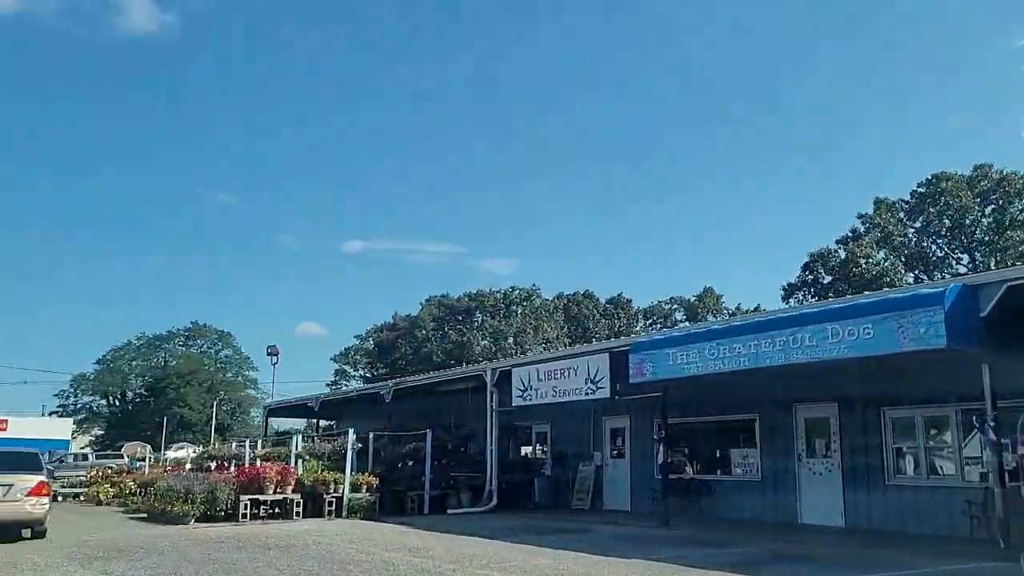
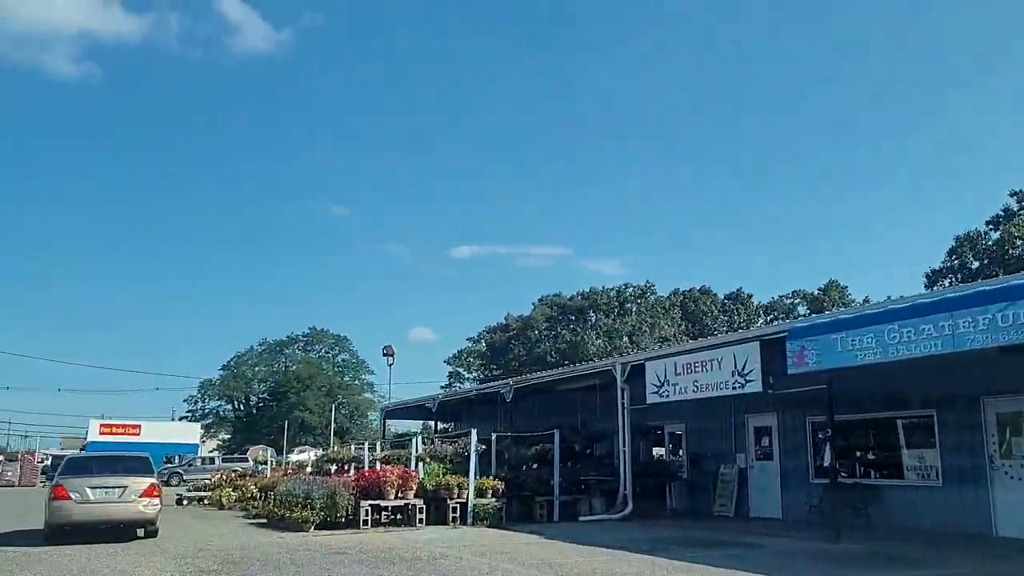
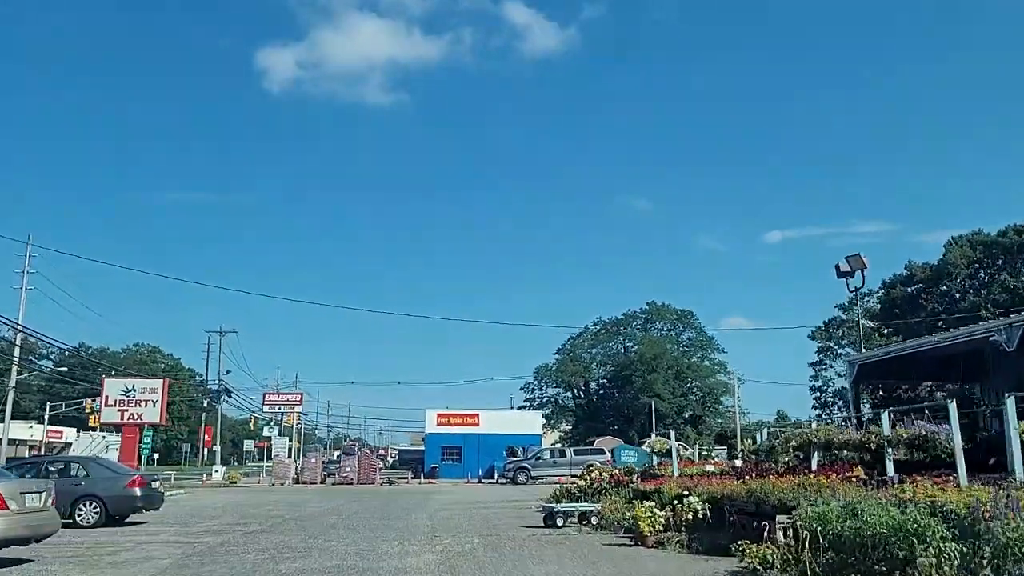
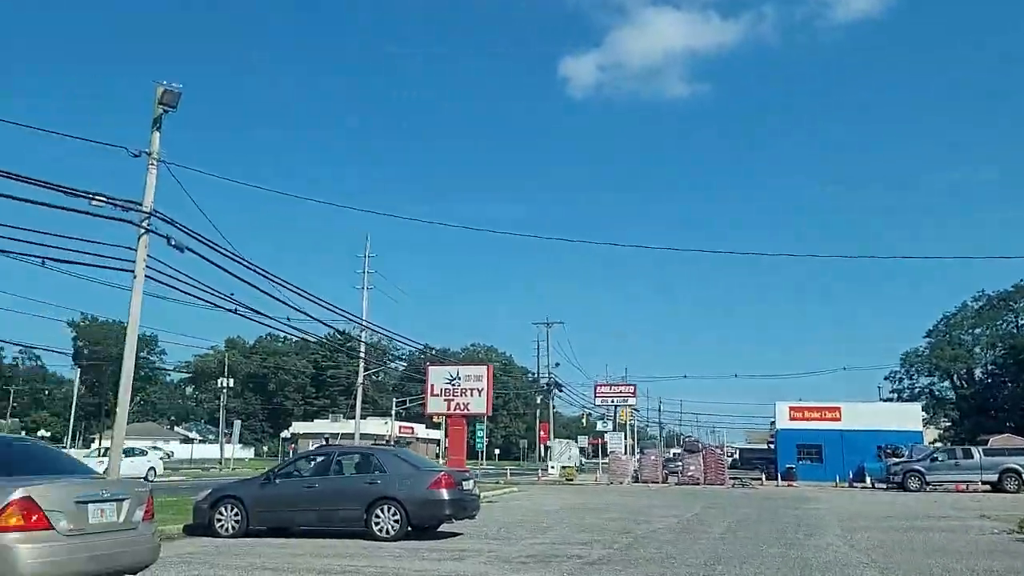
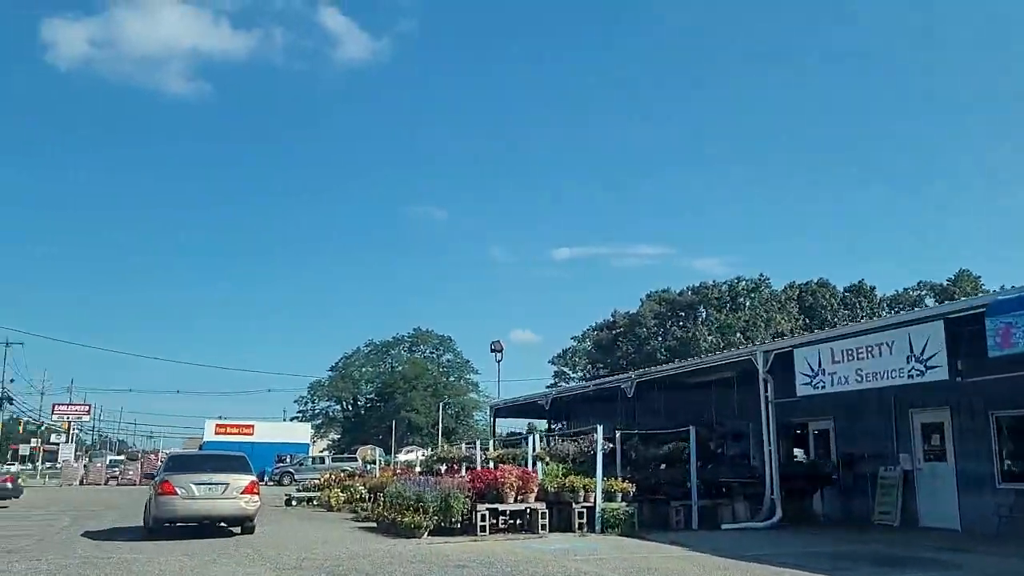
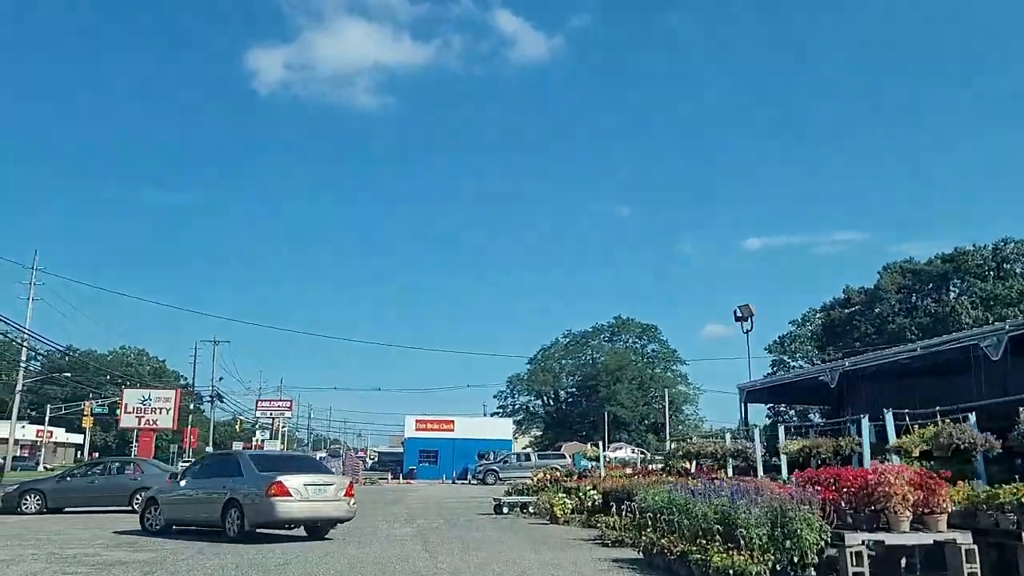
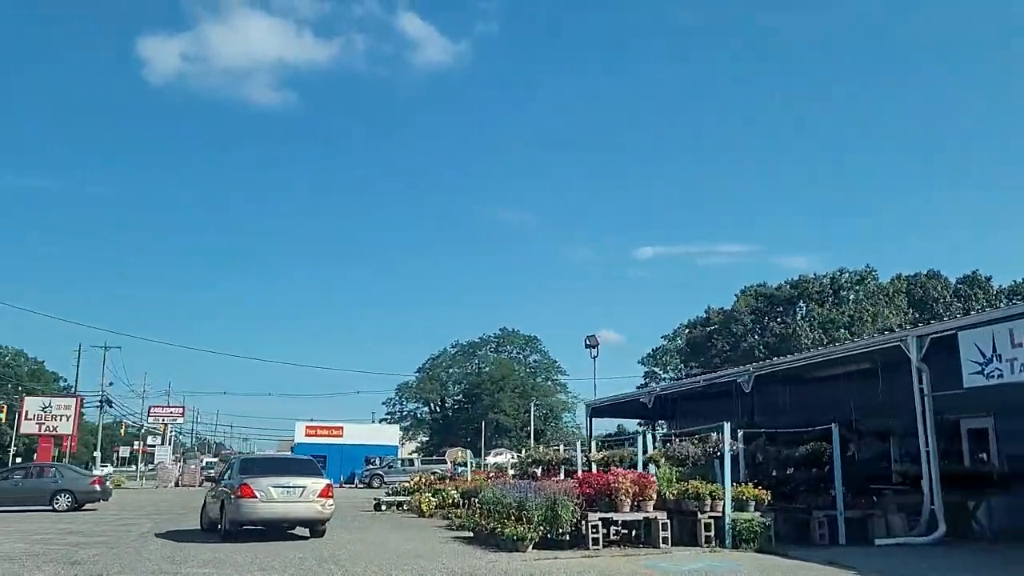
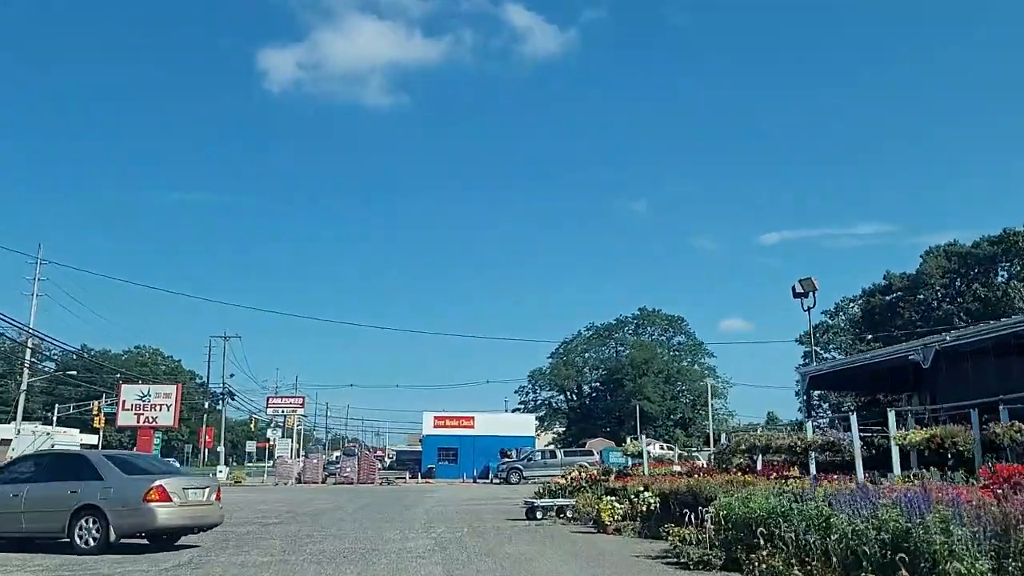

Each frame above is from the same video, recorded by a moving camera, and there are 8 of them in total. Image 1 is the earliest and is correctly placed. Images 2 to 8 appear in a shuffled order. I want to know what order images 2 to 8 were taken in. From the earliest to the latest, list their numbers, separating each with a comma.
2, 5, 7, 6, 8, 3, 4
